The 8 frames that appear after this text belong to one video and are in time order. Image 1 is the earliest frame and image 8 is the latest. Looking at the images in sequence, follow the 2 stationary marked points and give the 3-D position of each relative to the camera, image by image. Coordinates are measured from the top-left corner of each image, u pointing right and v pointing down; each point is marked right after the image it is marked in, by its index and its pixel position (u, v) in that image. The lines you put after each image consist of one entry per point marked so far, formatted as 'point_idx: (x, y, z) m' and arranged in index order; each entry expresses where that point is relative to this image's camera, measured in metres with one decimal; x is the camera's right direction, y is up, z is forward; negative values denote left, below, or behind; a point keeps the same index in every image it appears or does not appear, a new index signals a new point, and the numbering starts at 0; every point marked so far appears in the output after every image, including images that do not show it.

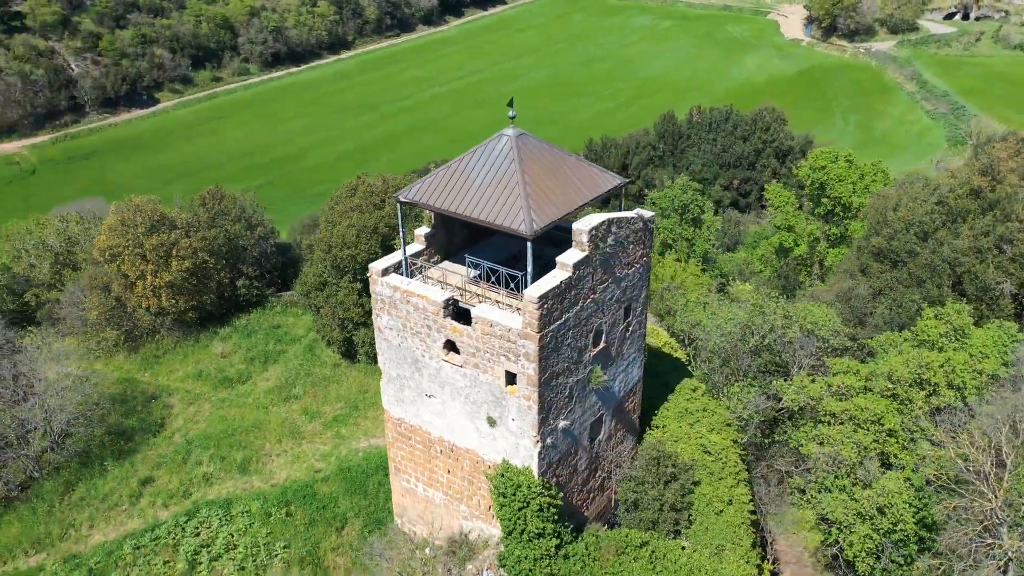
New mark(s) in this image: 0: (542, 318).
0: (+0.5, -0.5, +12.5) m
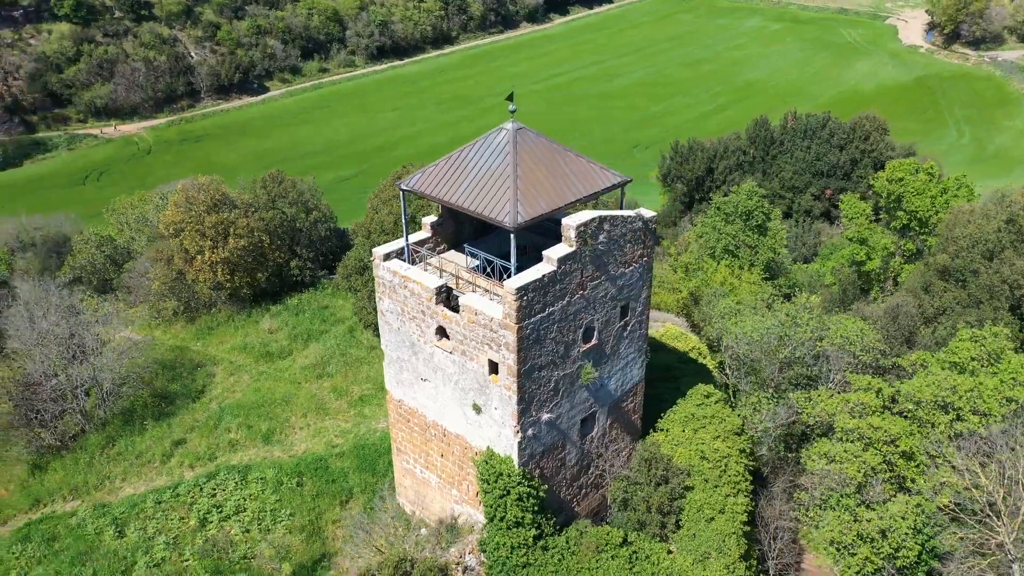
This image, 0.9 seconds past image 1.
0: (+0.1, -0.3, +12.7) m
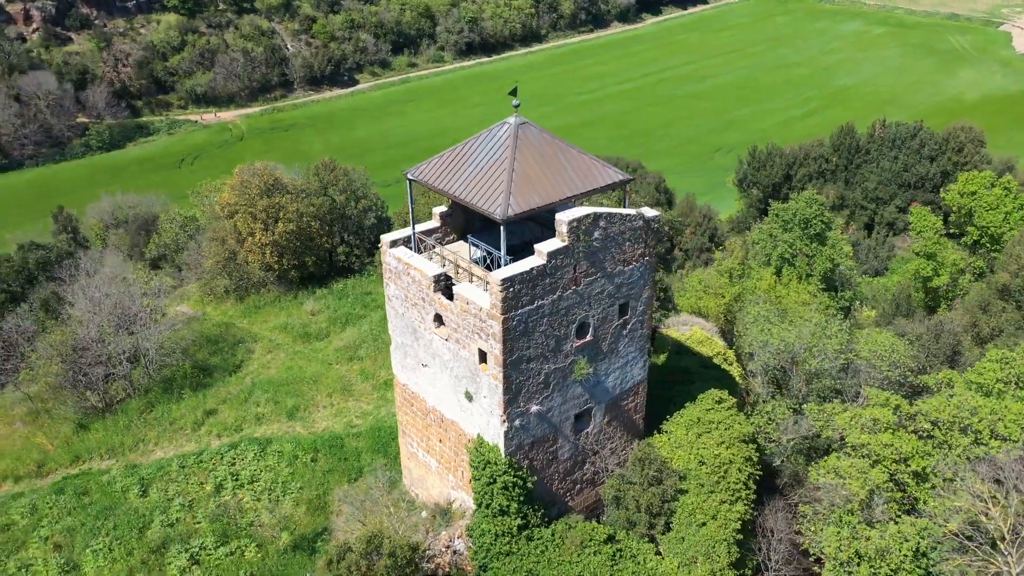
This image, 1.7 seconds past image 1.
0: (-0.1, -0.2, +12.9) m
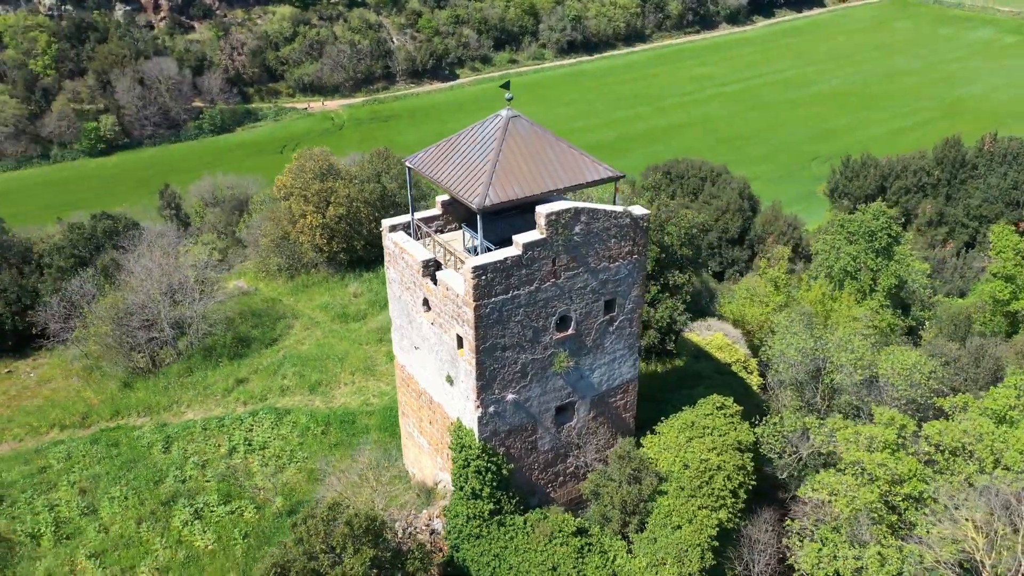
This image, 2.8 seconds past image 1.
0: (-0.5, 0.0, +13.2) m
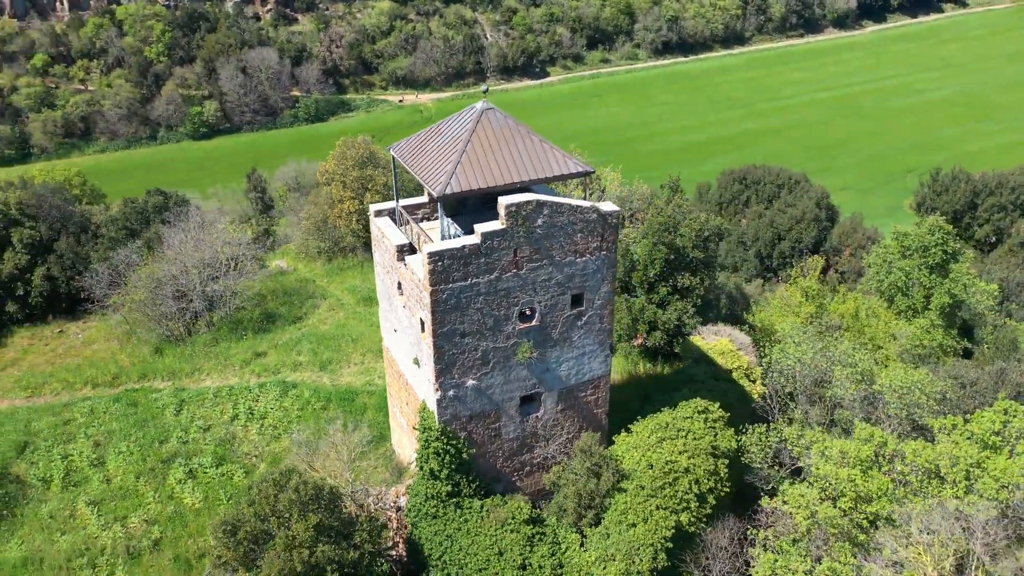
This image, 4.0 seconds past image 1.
0: (-1.3, +0.2, +13.6) m
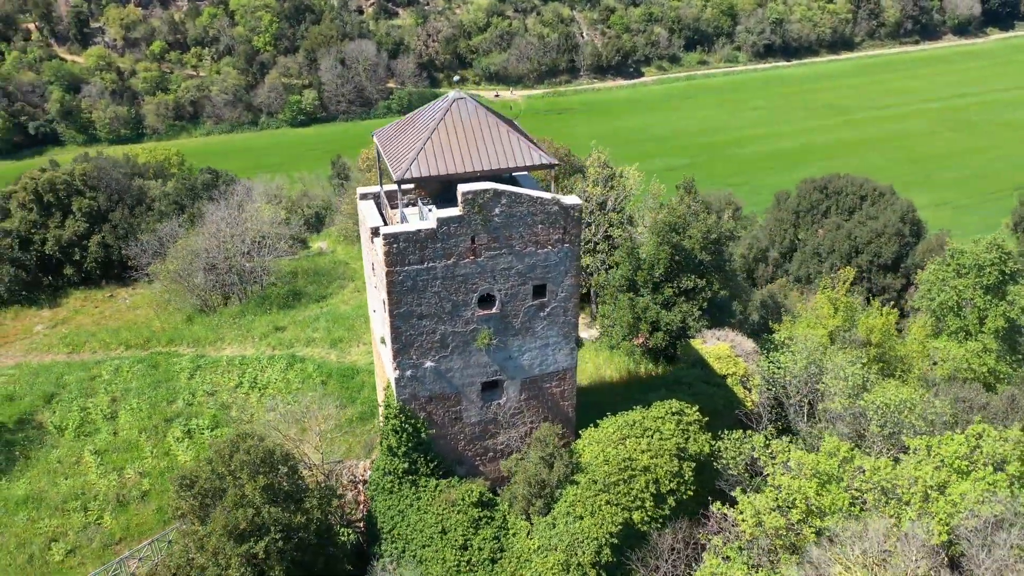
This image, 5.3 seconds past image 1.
0: (-2.1, +0.6, +14.1) m
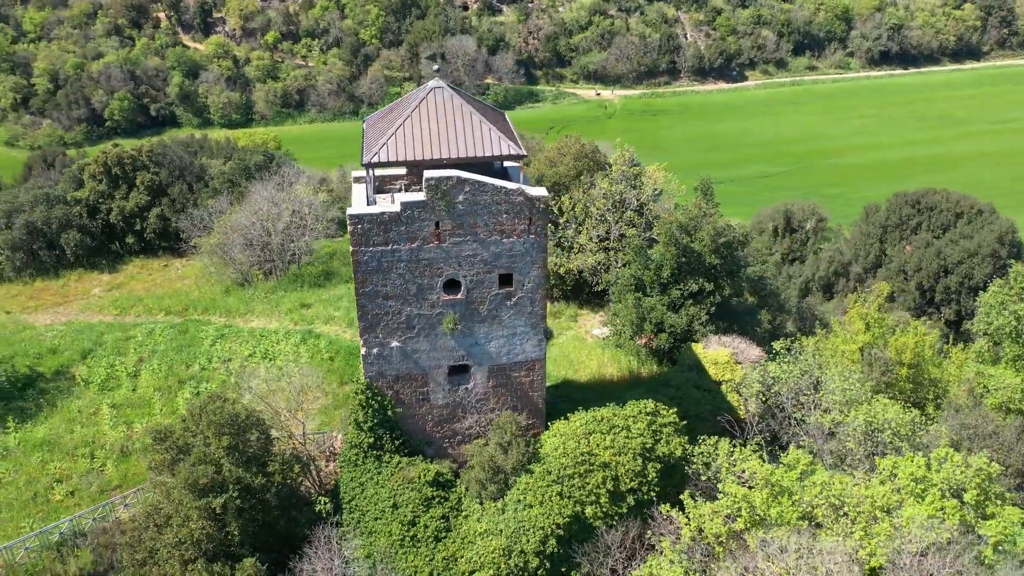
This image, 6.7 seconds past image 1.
0: (-2.9, +1.0, +14.6) m
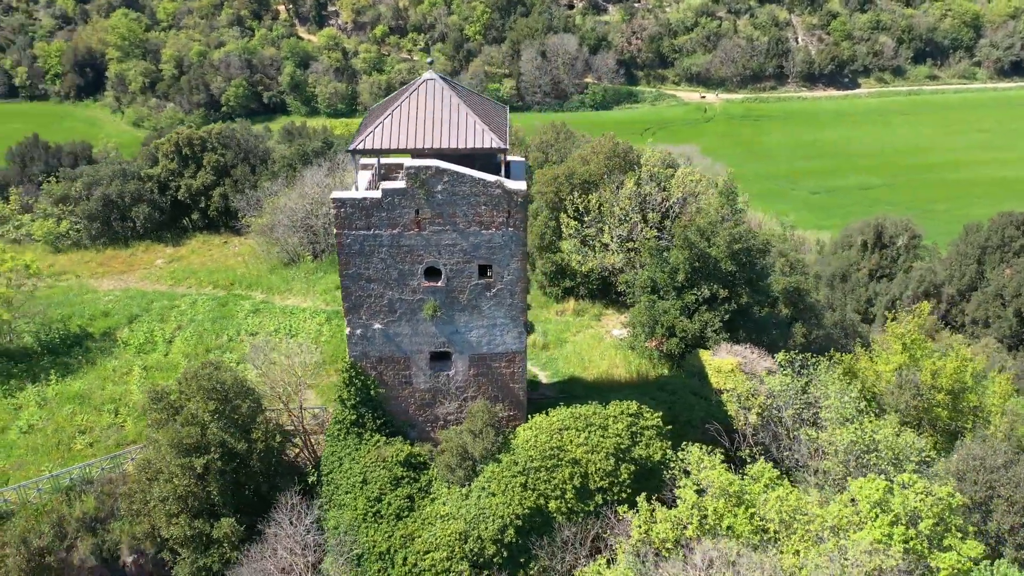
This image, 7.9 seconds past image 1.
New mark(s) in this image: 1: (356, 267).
0: (-3.3, +1.3, +15.2) m
1: (-3.0, +0.4, +15.7) m
